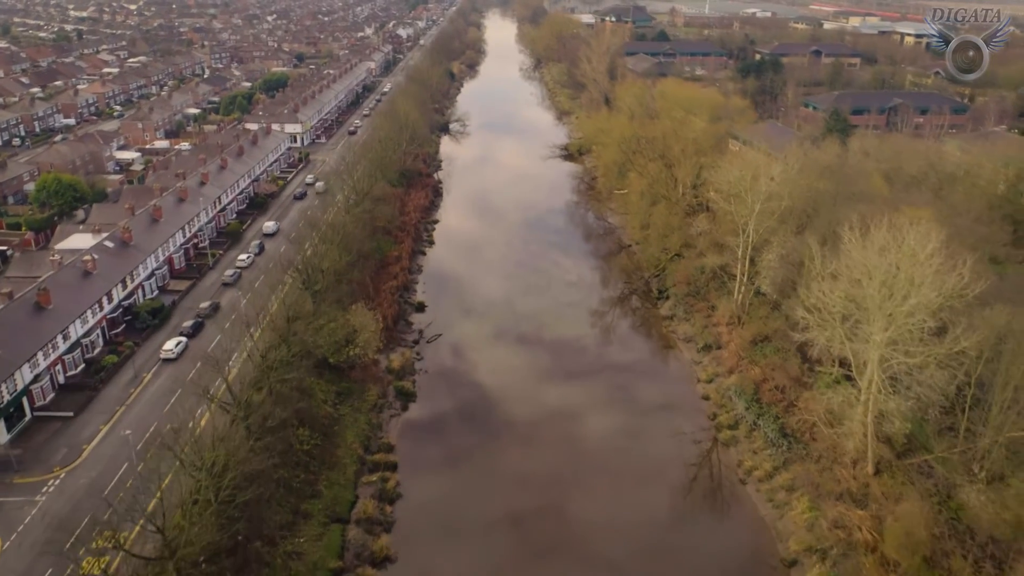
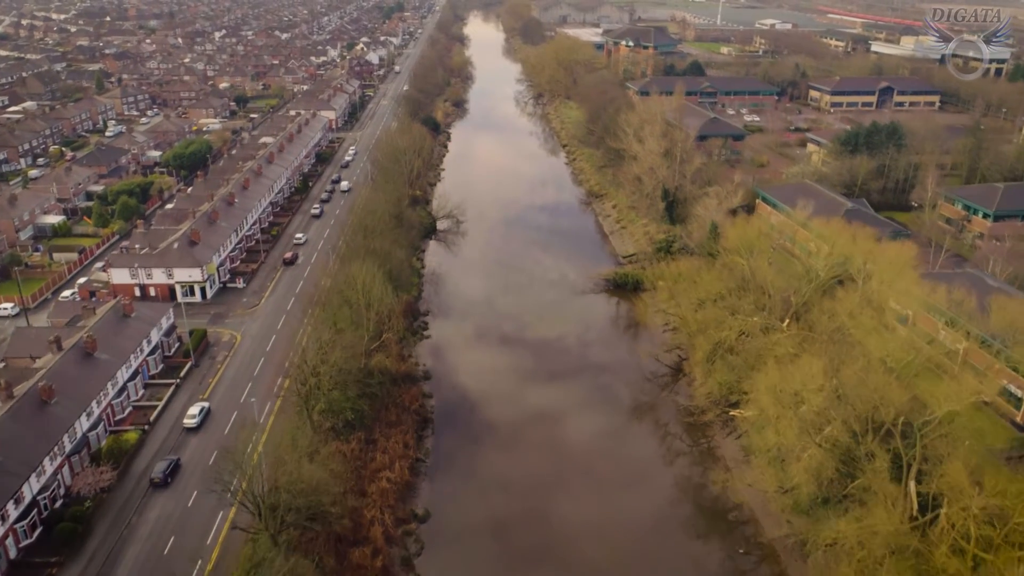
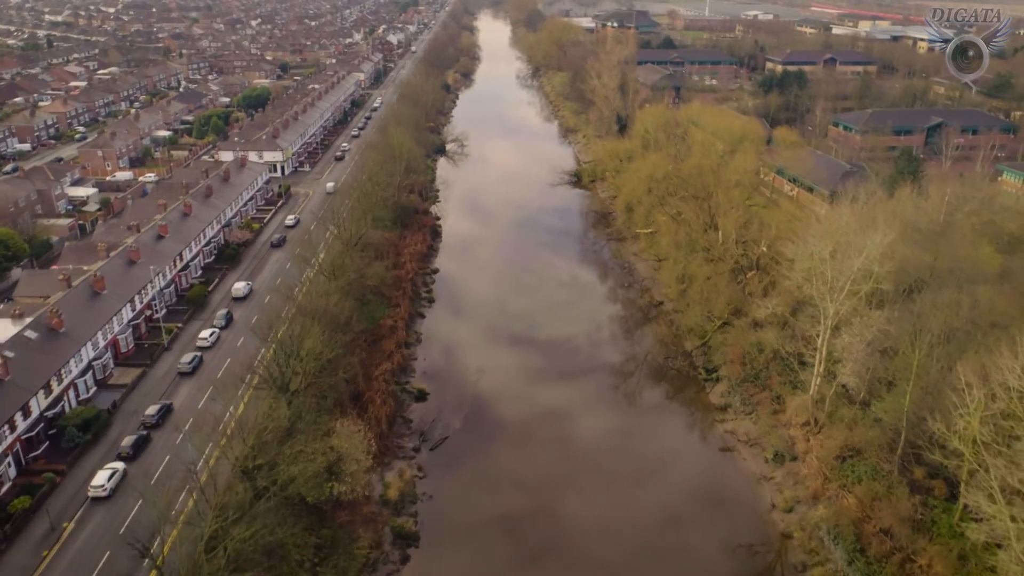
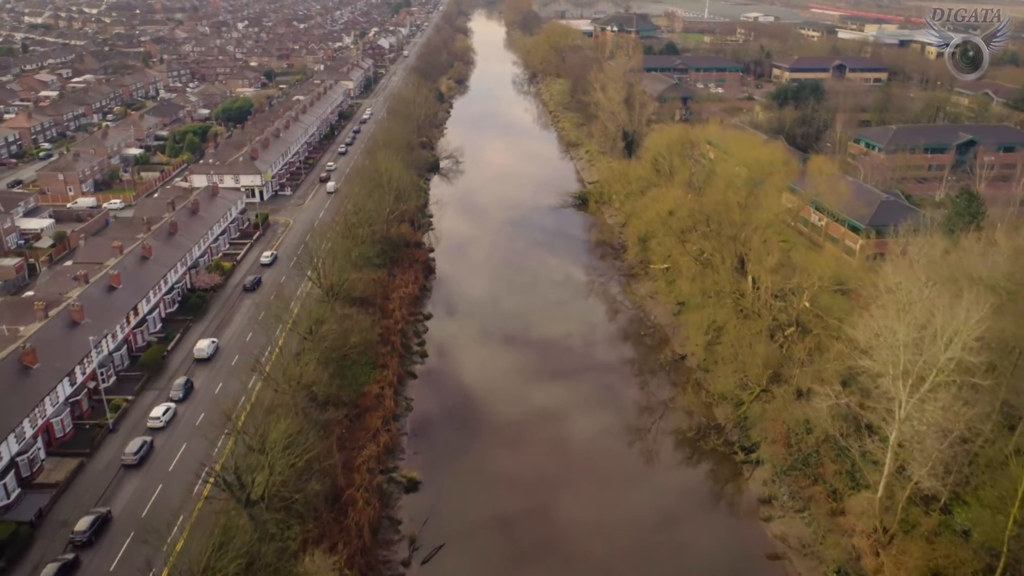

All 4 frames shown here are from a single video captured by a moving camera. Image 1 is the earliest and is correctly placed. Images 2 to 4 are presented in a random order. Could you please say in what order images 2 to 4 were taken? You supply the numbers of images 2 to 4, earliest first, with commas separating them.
3, 4, 2
